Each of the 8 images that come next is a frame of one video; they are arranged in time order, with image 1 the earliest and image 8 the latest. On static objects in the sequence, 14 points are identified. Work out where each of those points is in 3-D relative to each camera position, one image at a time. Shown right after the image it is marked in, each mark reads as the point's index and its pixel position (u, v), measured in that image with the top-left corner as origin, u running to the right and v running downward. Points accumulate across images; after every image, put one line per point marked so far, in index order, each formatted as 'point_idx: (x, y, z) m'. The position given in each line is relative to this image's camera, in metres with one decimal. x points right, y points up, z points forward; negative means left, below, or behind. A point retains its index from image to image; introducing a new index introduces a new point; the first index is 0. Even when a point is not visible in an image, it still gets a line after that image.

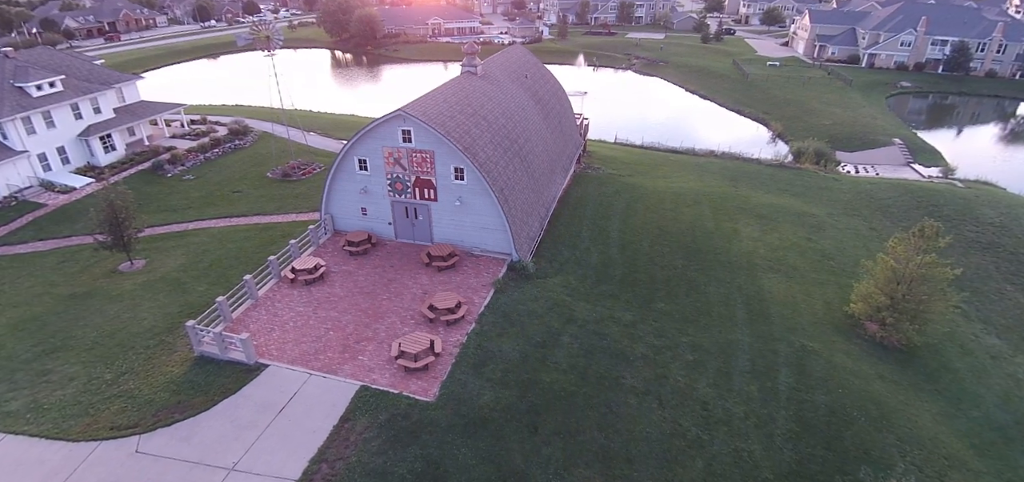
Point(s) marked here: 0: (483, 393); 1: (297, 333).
0: (-0.8, -4.6, +16.2) m
1: (-7.3, -3.1, +18.3) m
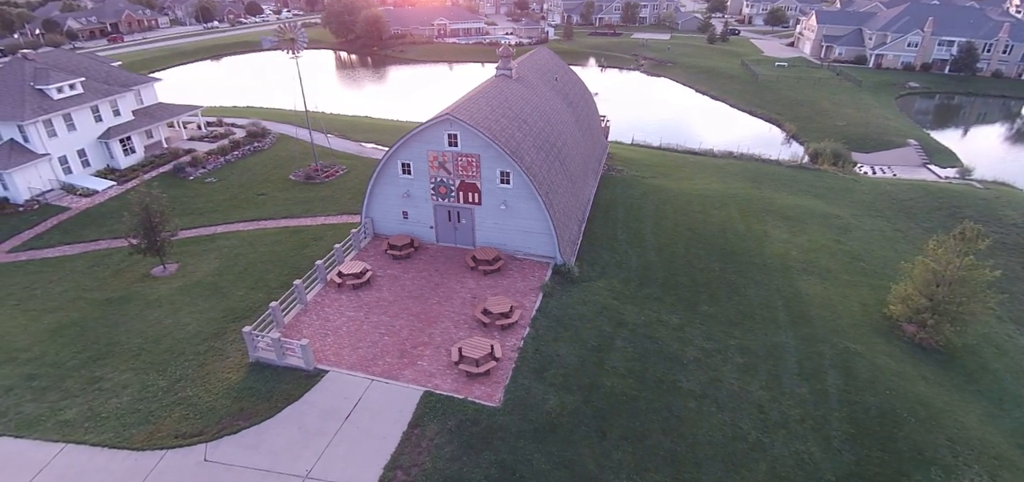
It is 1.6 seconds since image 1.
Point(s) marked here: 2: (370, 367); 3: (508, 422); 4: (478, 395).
0: (+1.1, -4.7, +16.1) m
1: (-5.4, -3.3, +18.3) m
2: (-4.5, -4.0, +17.0) m
3: (-0.1, -5.1, +15.2) m
4: (-1.0, -4.6, +16.0) m
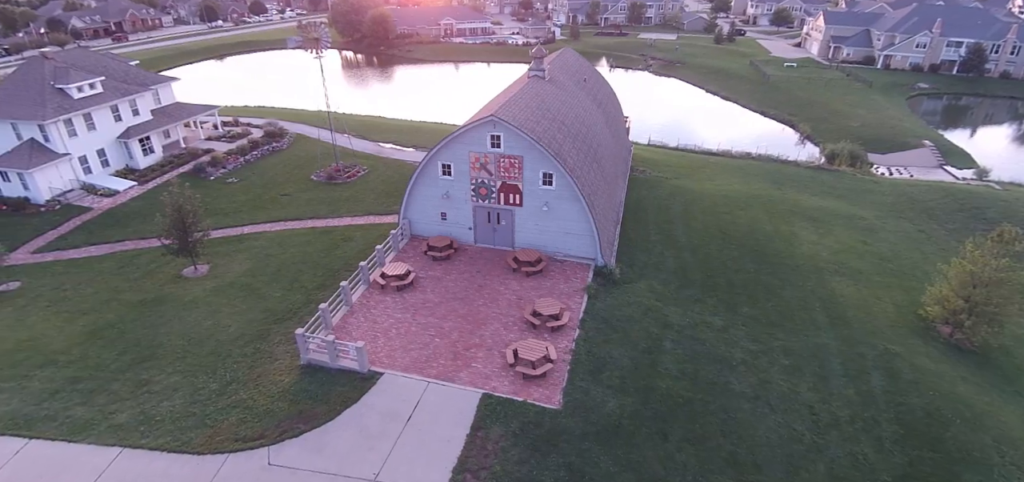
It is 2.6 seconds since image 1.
0: (+2.9, -4.8, +16.1) m
1: (-3.7, -3.3, +18.2) m
2: (-2.7, -4.0, +16.9) m
3: (+1.7, -5.2, +15.2) m
4: (+0.8, -4.6, +15.9) m
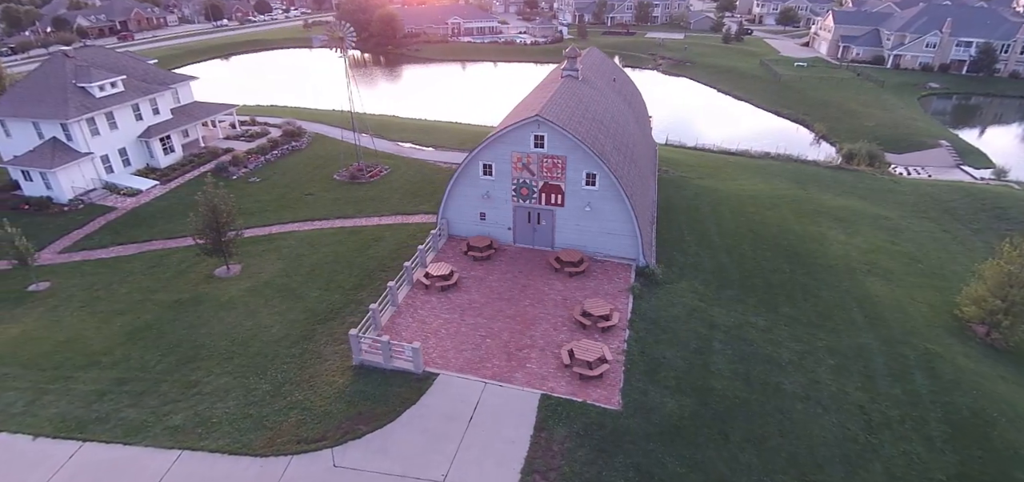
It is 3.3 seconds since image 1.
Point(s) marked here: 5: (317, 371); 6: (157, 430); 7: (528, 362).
0: (+4.6, -4.8, +16.1) m
1: (-2.0, -3.3, +18.1) m
2: (-1.0, -4.0, +16.9) m
3: (+3.4, -5.2, +15.1) m
4: (+2.5, -4.7, +15.9) m
5: (-6.4, -4.3, +17.7) m
6: (-10.5, -5.7, +15.9) m
7: (+0.5, -3.9, +17.2) m
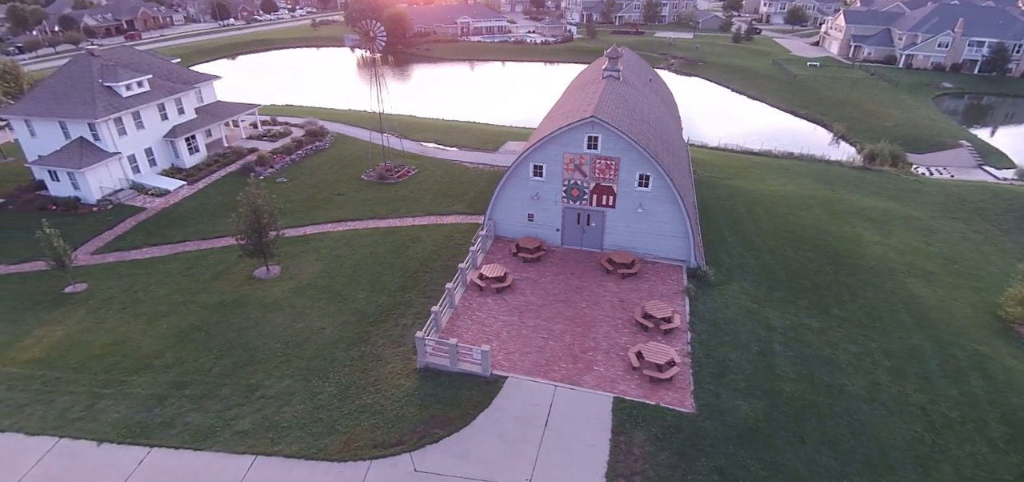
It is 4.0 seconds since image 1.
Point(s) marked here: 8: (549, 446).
0: (+6.7, -4.9, +16.0) m
1: (+0.1, -3.4, +18.0) m
2: (+1.1, -4.1, +16.8) m
3: (+5.6, -5.3, +15.1) m
4: (+4.6, -4.7, +15.8) m
5: (-4.3, -4.3, +17.6) m
6: (-8.4, -5.7, +15.8) m
7: (+2.6, -3.9, +17.1) m
8: (+1.0, -5.5, +14.5) m
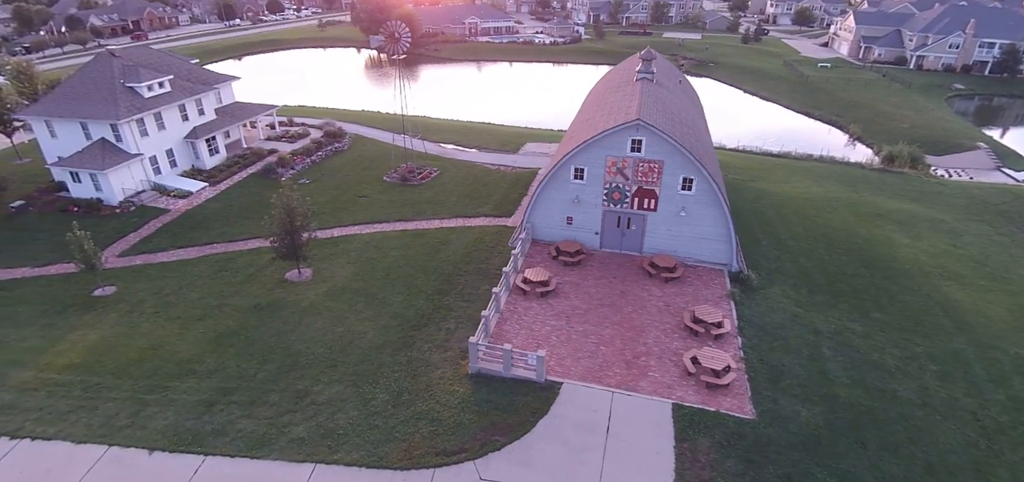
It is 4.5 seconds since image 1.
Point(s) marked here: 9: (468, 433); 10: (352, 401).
0: (+8.4, -5.0, +15.9) m
1: (+1.8, -3.5, +17.9) m
2: (+2.8, -4.2, +16.7) m
3: (+7.3, -5.4, +15.0) m
4: (+6.3, -4.9, +15.7) m
5: (-2.6, -4.5, +17.4) m
6: (-6.7, -5.9, +15.6) m
7: (+4.3, -4.1, +17.0) m
8: (+2.7, -5.7, +14.4) m
9: (-1.2, -5.4, +15.1) m
10: (-5.1, -5.0, +17.0) m
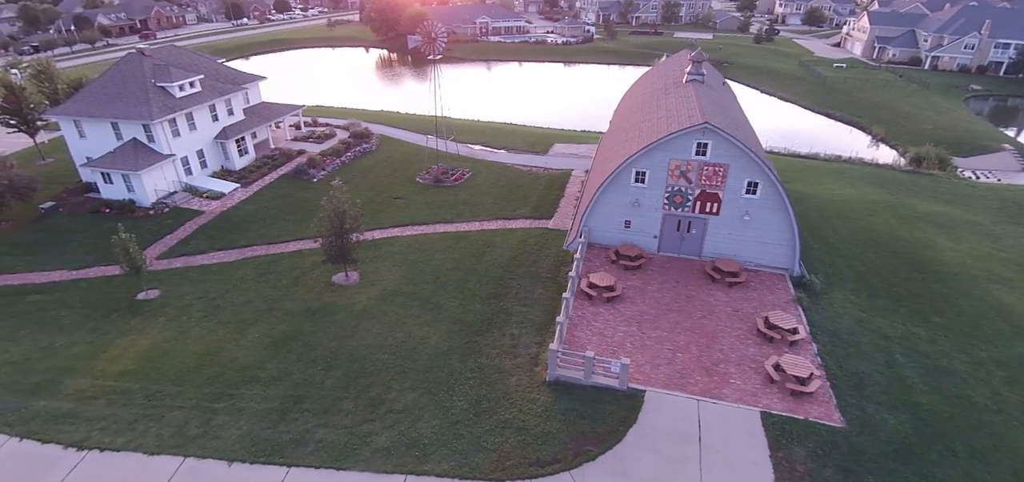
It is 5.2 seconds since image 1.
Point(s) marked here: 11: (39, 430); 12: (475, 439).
0: (+10.9, -5.2, +15.7) m
1: (+4.3, -3.7, +17.7) m
2: (+5.3, -4.4, +16.5) m
3: (+9.8, -5.6, +14.8) m
4: (+8.8, -5.1, +15.5) m
5: (-0.1, -4.7, +17.2) m
6: (-4.2, -6.0, +15.4) m
7: (+6.8, -4.2, +16.8) m
8: (+5.2, -5.9, +14.2) m
9: (+1.2, -5.6, +14.9) m
10: (-2.6, -5.2, +16.7) m
11: (-16.0, -6.4, +18.1) m
12: (-1.1, -5.6, +15.4) m
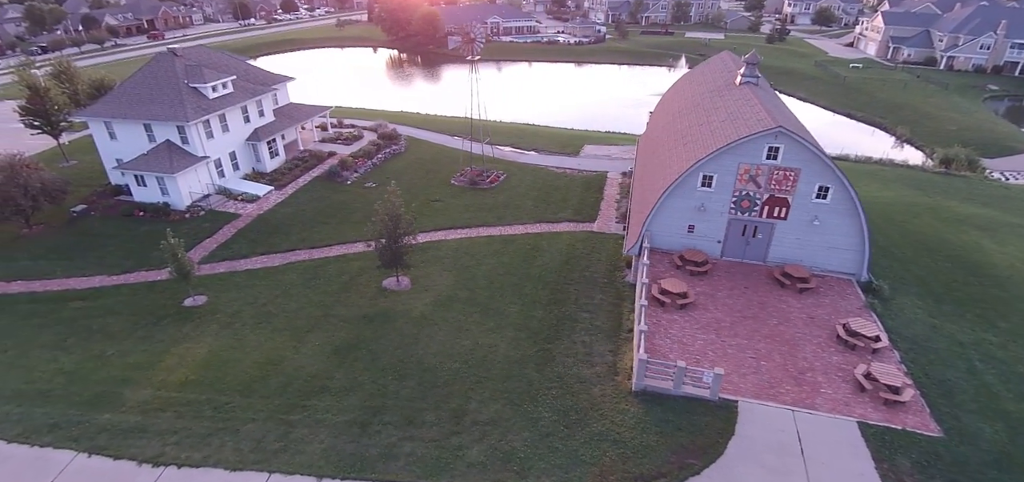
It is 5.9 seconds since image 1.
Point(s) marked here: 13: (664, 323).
0: (+13.6, -5.4, +15.5) m
1: (+7.0, -4.0, +17.4) m
2: (+8.0, -4.7, +16.2) m
3: (+12.4, -5.8, +14.5) m
4: (+11.5, -5.3, +15.3) m
5: (+2.6, -4.9, +16.9) m
6: (-1.5, -6.3, +15.1) m
7: (+9.5, -4.5, +16.6) m
8: (+7.9, -6.1, +13.9) m
9: (+3.9, -5.8, +14.7) m
10: (+0.1, -5.5, +16.4) m
11: (-13.3, -6.7, +17.7) m
12: (+1.6, -5.9, +15.1) m
13: (+5.4, -2.9, +19.3) m
